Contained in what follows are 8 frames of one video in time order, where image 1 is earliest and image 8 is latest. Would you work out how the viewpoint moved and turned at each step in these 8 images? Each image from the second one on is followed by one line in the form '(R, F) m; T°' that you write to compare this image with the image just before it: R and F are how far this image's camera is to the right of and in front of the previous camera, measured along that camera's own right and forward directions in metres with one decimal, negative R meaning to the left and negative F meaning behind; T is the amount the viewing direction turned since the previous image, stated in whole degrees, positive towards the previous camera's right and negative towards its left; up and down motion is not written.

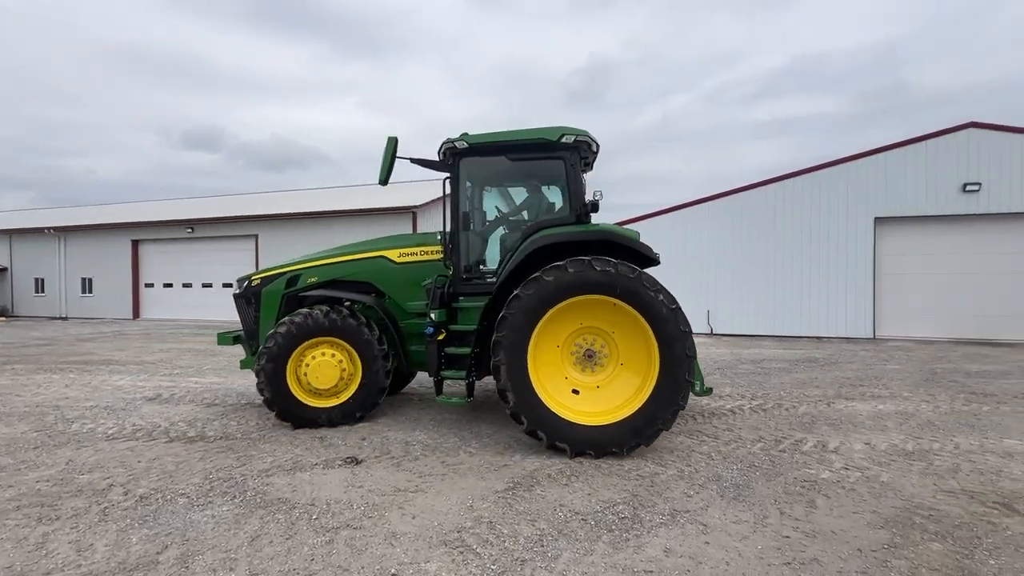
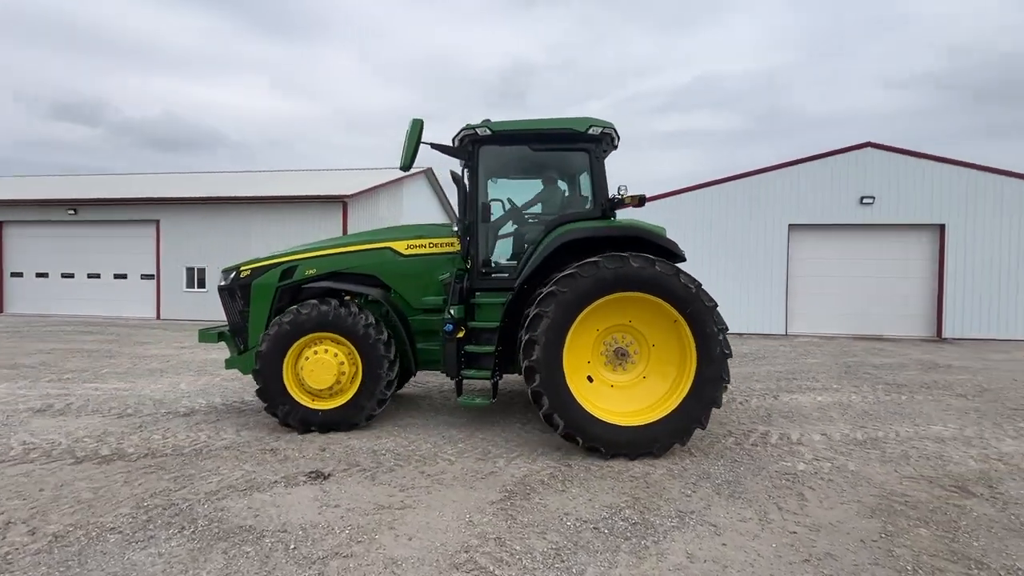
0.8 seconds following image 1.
(-0.6, +0.3) m; +9°
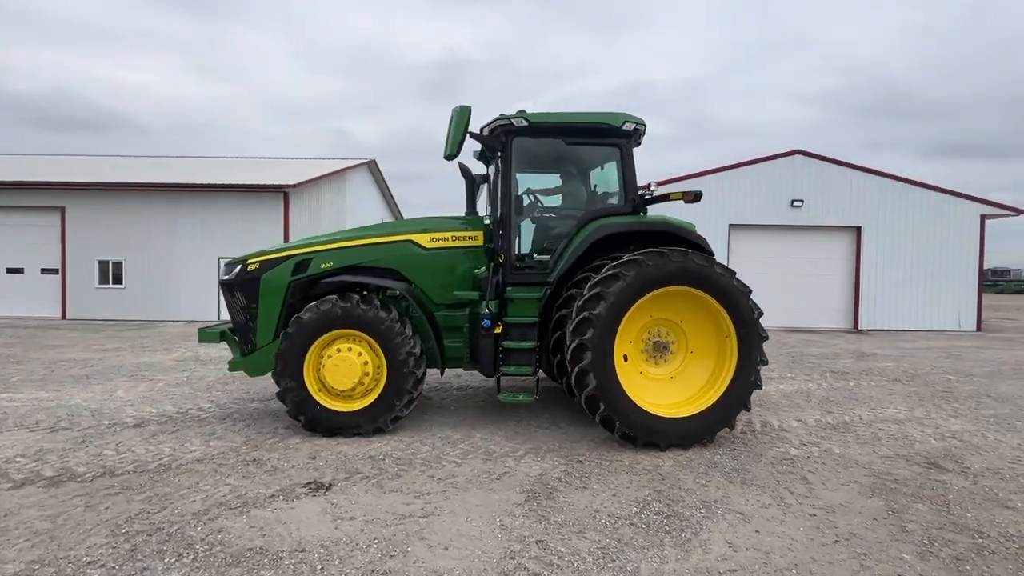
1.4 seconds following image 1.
(-0.6, +0.2) m; +8°
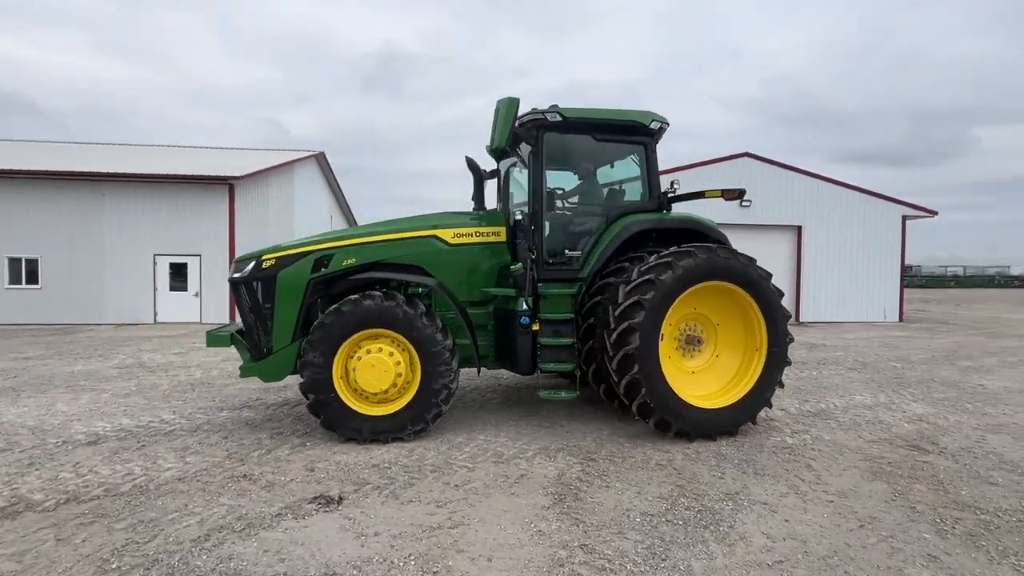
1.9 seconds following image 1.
(-0.5, +0.2) m; +7°
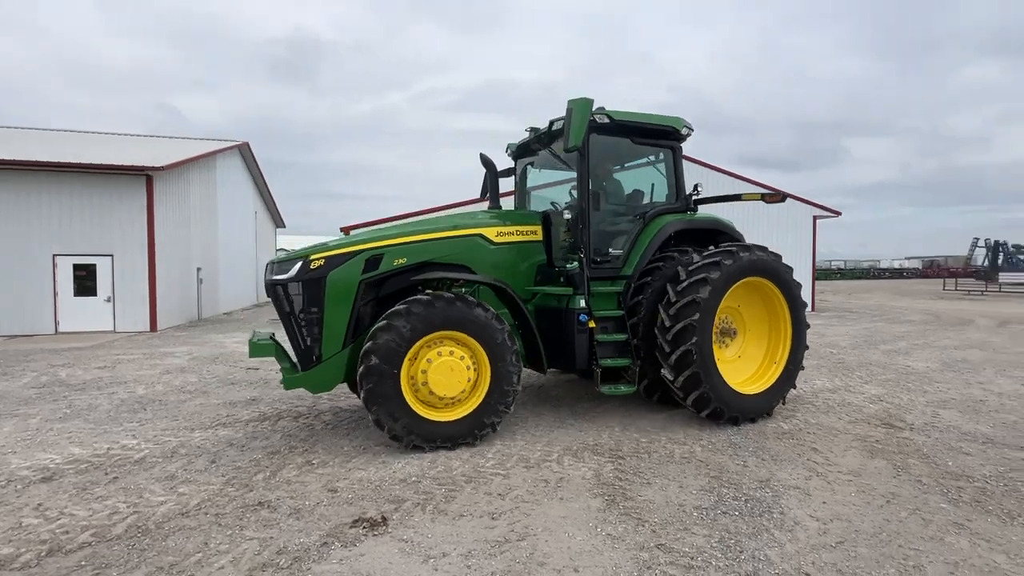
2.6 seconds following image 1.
(-0.8, +0.2) m; +9°
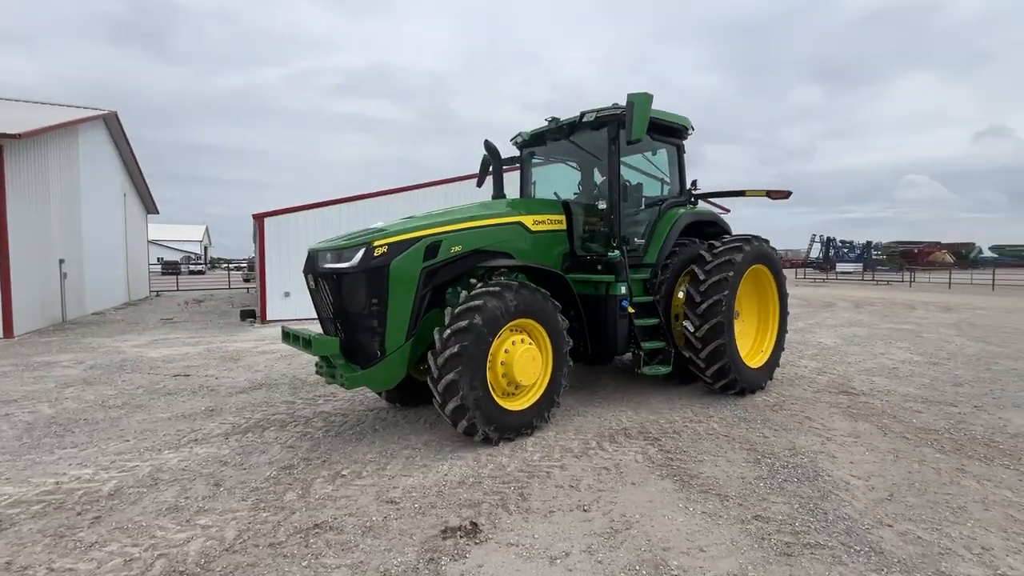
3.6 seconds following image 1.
(-1.2, +0.3) m; +13°
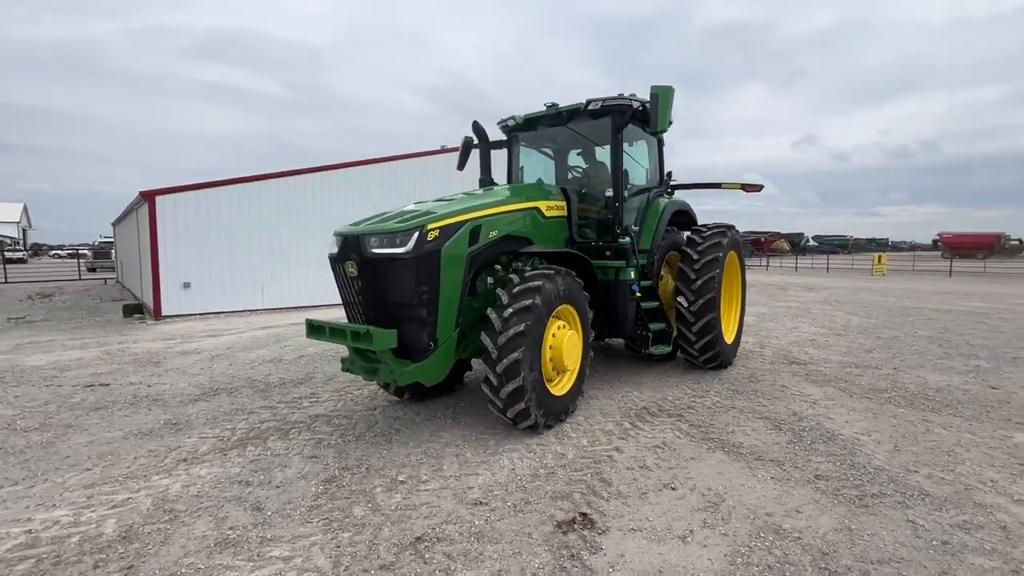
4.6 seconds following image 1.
(-1.2, +0.3) m; +13°
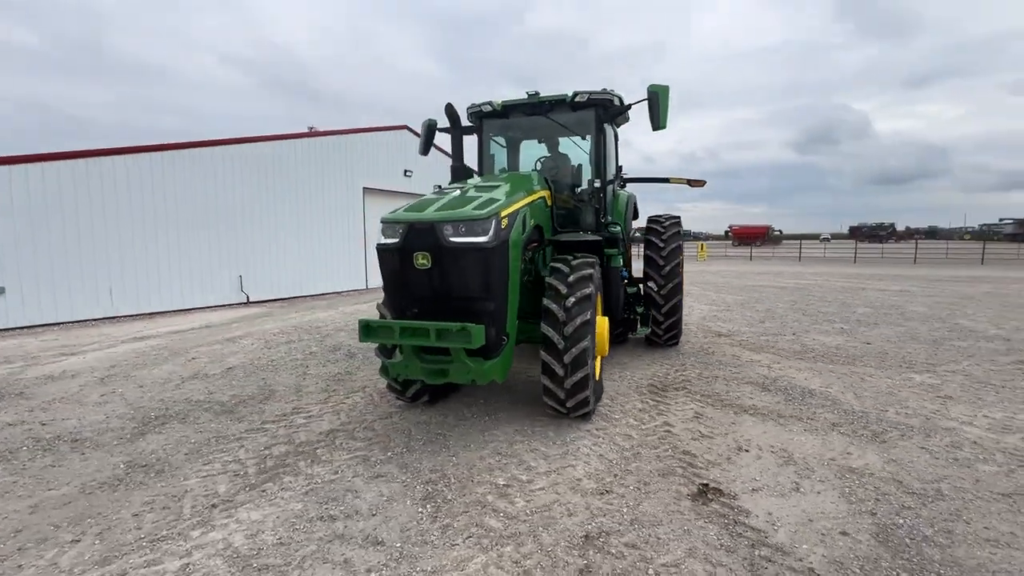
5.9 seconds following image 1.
(-1.5, +0.3) m; +18°
